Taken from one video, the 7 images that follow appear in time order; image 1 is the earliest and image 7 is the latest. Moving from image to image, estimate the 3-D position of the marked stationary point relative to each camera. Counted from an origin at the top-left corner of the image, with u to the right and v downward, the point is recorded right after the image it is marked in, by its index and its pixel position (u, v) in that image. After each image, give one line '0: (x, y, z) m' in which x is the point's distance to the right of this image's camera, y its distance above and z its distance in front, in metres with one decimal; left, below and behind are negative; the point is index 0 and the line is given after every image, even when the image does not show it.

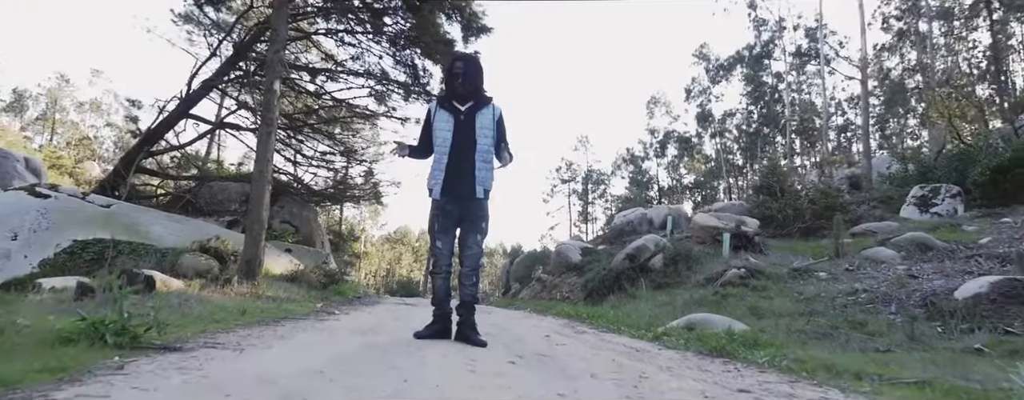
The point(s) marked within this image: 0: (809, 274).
0: (+4.5, -1.1, +8.2) m
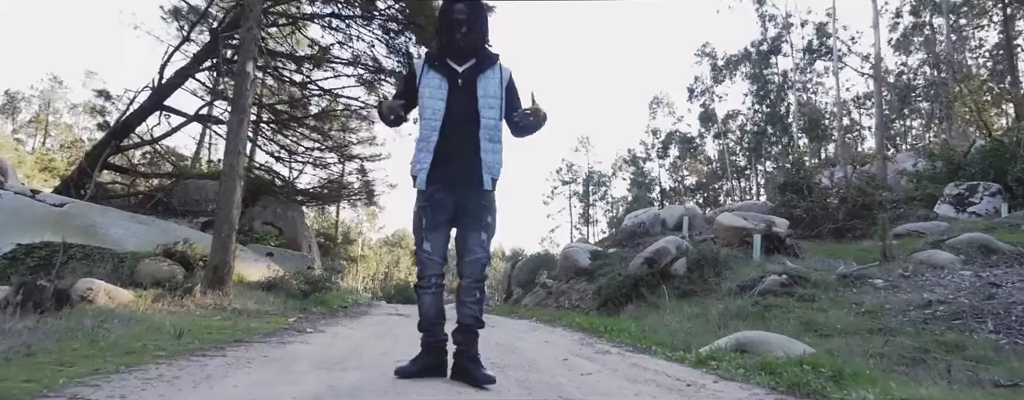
0: (+4.6, -1.1, +7.1) m
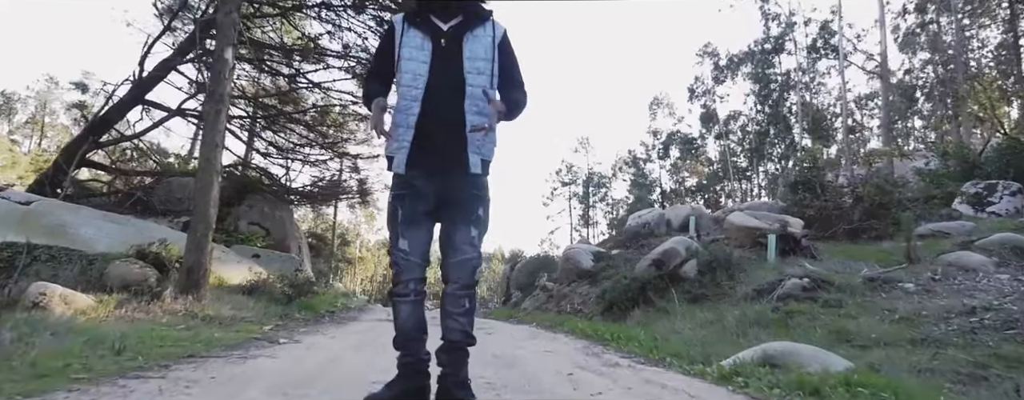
0: (+4.6, -1.1, +6.6) m
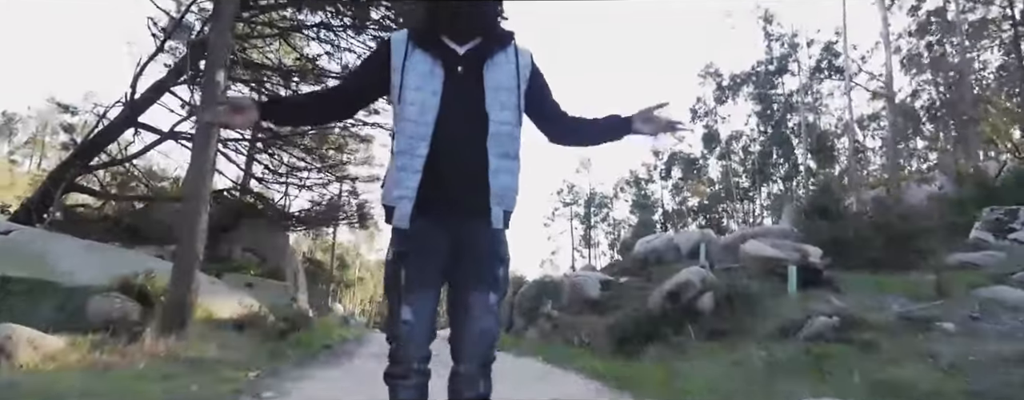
0: (+4.7, -1.4, +6.1) m
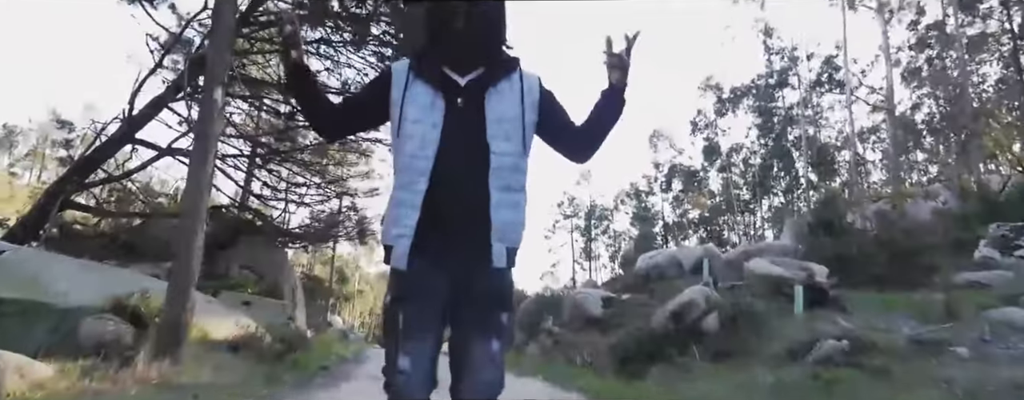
0: (+4.7, -1.6, +6.0) m
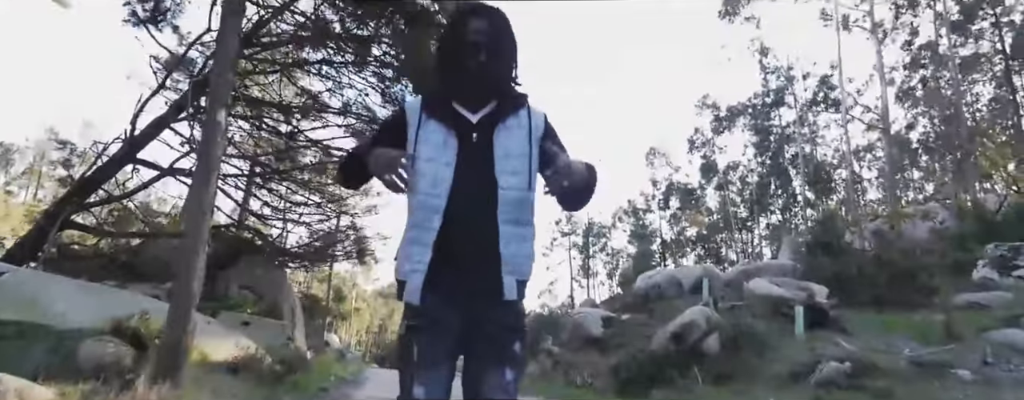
0: (+4.7, -1.9, +6.0) m
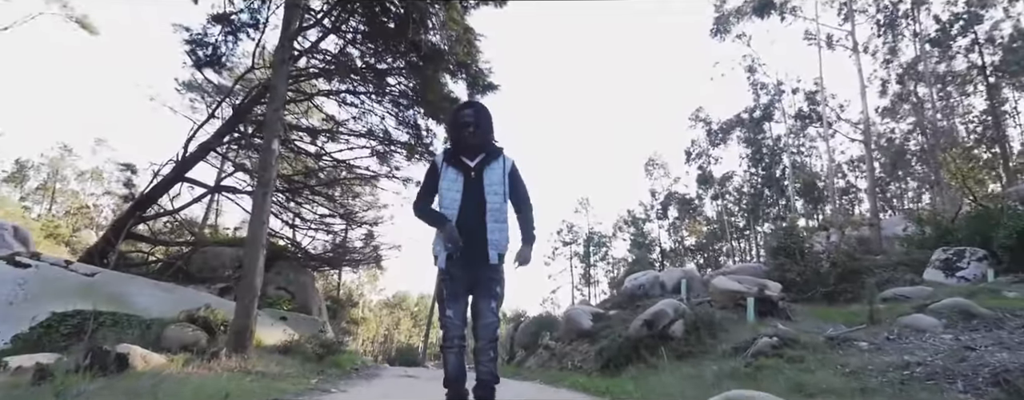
0: (+4.7, -2.0, +7.6) m
